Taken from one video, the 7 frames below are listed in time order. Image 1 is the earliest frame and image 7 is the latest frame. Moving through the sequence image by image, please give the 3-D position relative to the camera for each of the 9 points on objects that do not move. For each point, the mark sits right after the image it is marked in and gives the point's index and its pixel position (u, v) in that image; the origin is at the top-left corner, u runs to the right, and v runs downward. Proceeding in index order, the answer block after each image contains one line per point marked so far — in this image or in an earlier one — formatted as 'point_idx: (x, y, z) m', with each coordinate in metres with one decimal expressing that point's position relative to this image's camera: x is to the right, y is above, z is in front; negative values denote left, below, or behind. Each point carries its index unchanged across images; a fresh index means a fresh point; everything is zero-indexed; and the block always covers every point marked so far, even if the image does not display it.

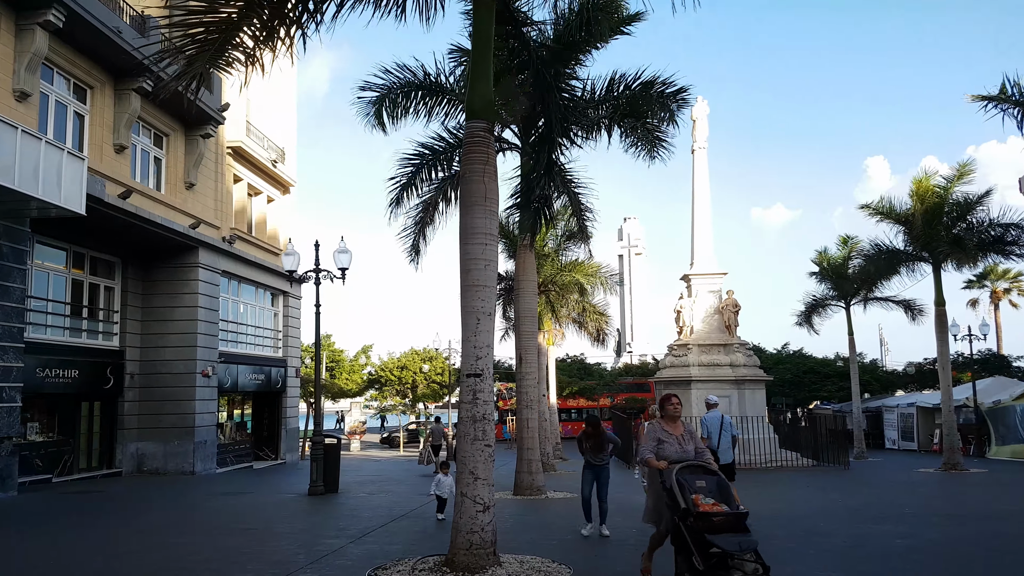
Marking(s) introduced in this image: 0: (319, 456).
0: (-3.8, -3.3, +15.3) m
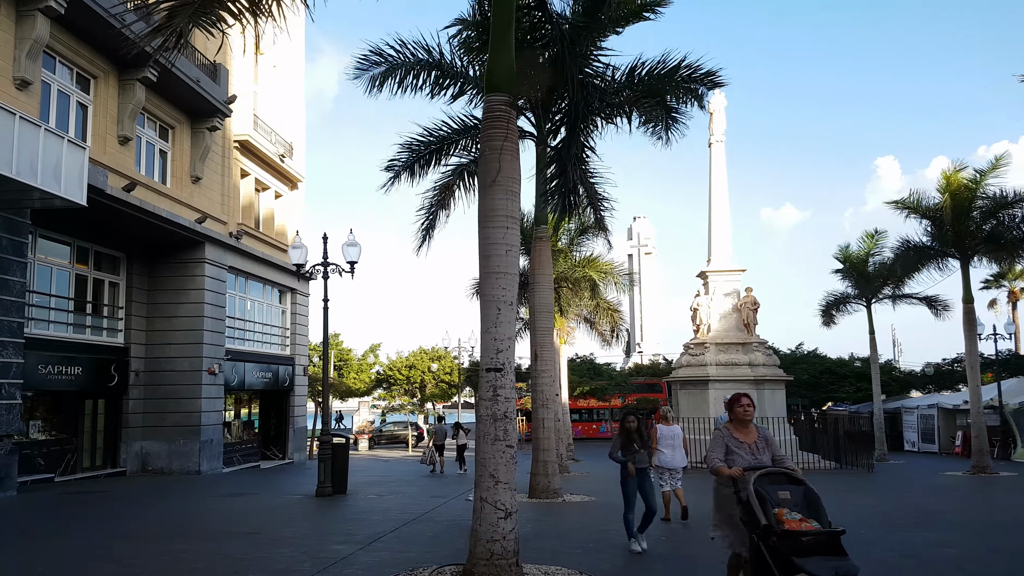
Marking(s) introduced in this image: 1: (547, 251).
0: (-3.5, -3.2, +14.8) m
1: (+0.7, +0.7, +14.7) m
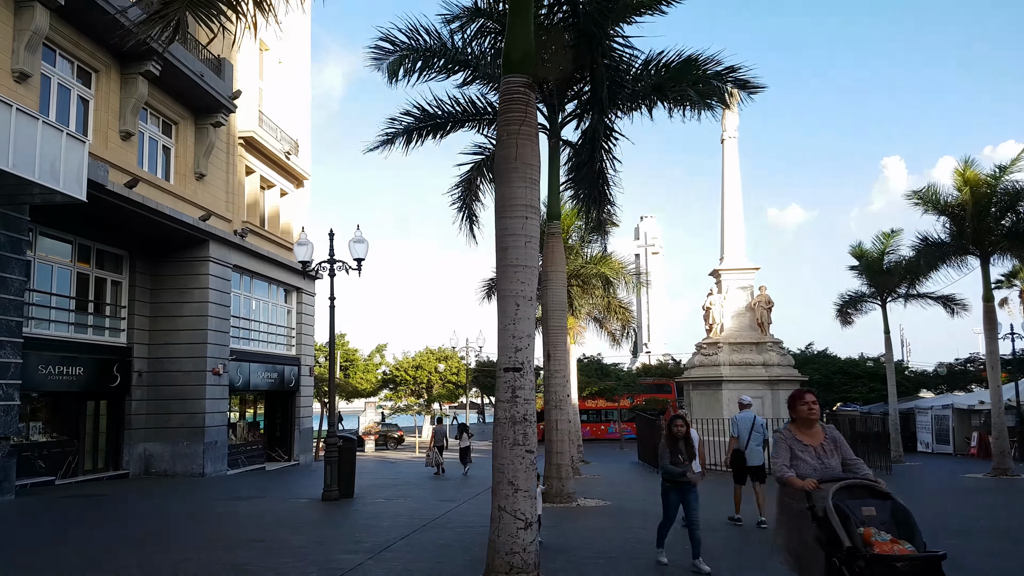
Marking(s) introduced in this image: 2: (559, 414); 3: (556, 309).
0: (-3.3, -3.2, +14.4) m
1: (+0.9, +0.7, +14.2) m
2: (+0.8, -2.1, +13.2) m
3: (+0.8, -0.4, +13.7) m
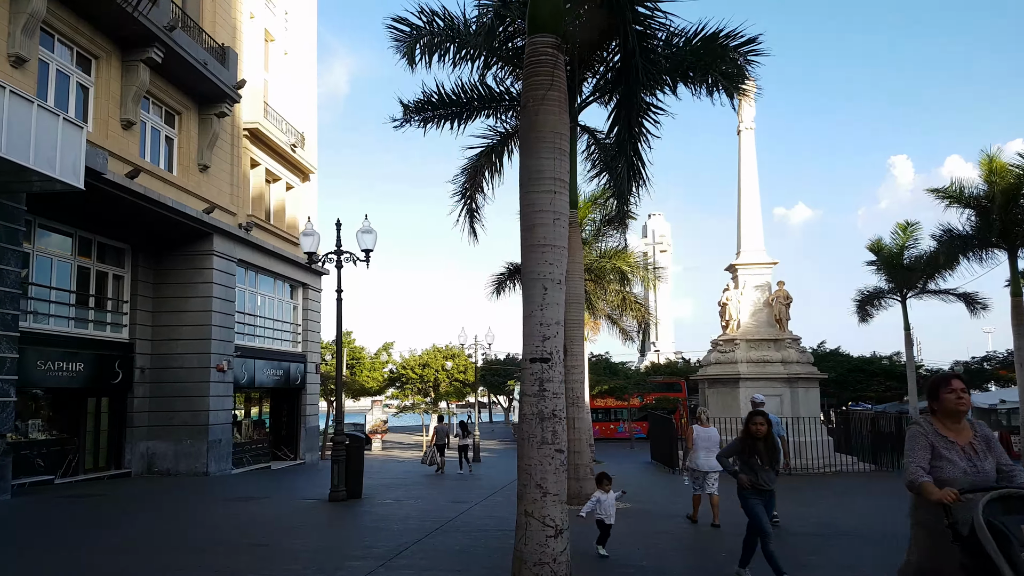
0: (-3.1, -3.0, +13.8) m
1: (+1.1, +0.9, +13.6) m
2: (+1.1, -2.0, +12.6) m
3: (+1.0, -0.2, +13.1) m
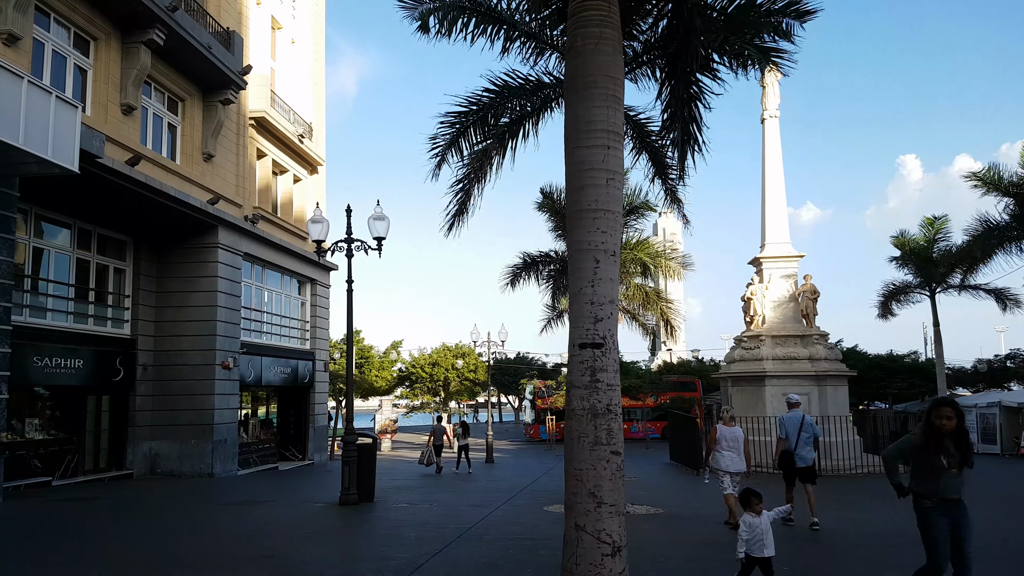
0: (-2.7, -2.9, +13.0) m
1: (+1.5, +1.0, +12.8) m
2: (+1.4, -1.8, +11.8) m
3: (+1.4, -0.1, +12.2) m
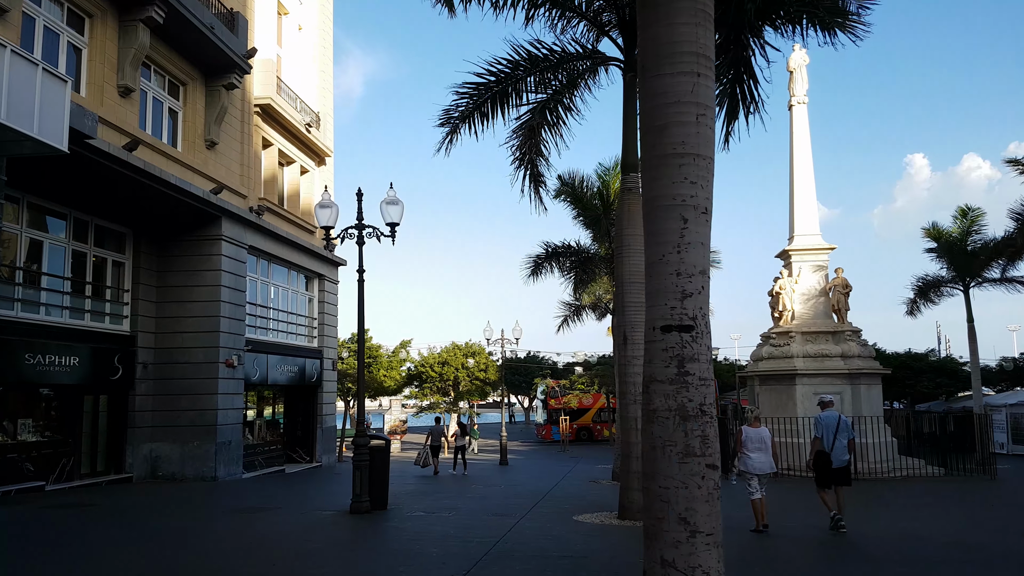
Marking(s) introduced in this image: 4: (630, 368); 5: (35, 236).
0: (-2.3, -2.7, +12.0) m
1: (+1.9, +1.2, +11.7) m
2: (+1.8, -1.7, +10.8) m
3: (+1.8, +0.1, +11.2) m
4: (+1.7, -1.1, +11.0) m
5: (-9.6, +1.1, +15.7) m
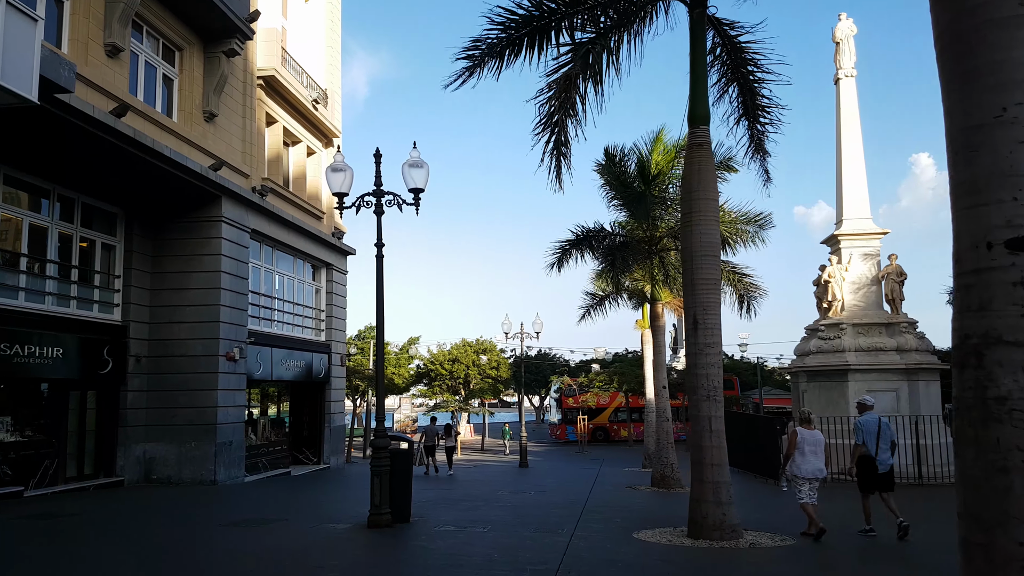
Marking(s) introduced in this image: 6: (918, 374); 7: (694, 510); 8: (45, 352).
0: (-1.7, -2.4, +10.3) m
1: (+2.4, +1.5, +10.1) m
2: (+2.3, -1.4, +9.1) m
3: (+2.3, +0.4, +9.5) m
4: (+2.3, -0.8, +9.3) m
5: (-9.0, +1.4, +14.0) m
6: (+9.9, -2.1, +18.8) m
7: (+2.2, -2.7, +9.2) m
8: (-8.7, -1.2, +14.2) m
